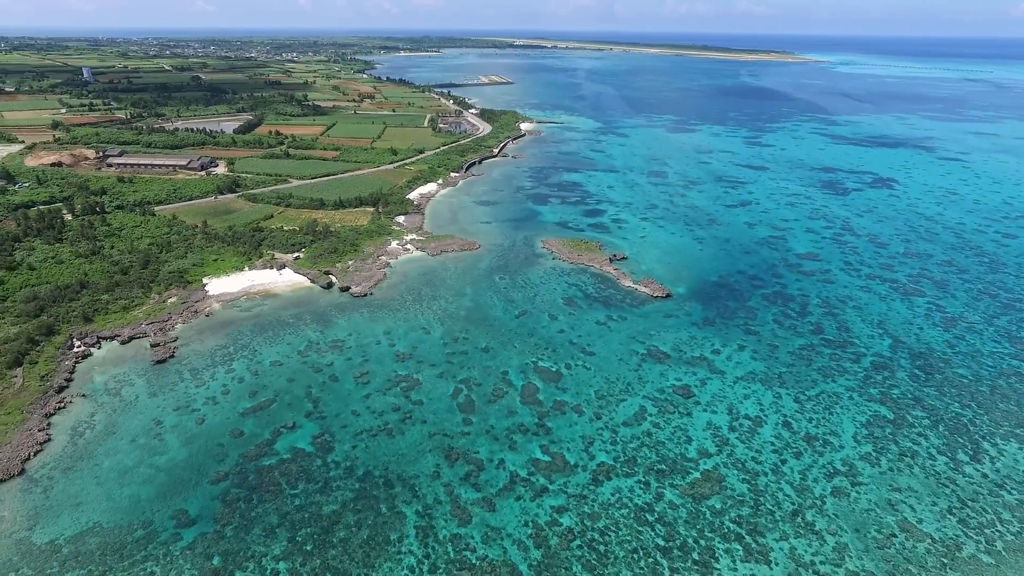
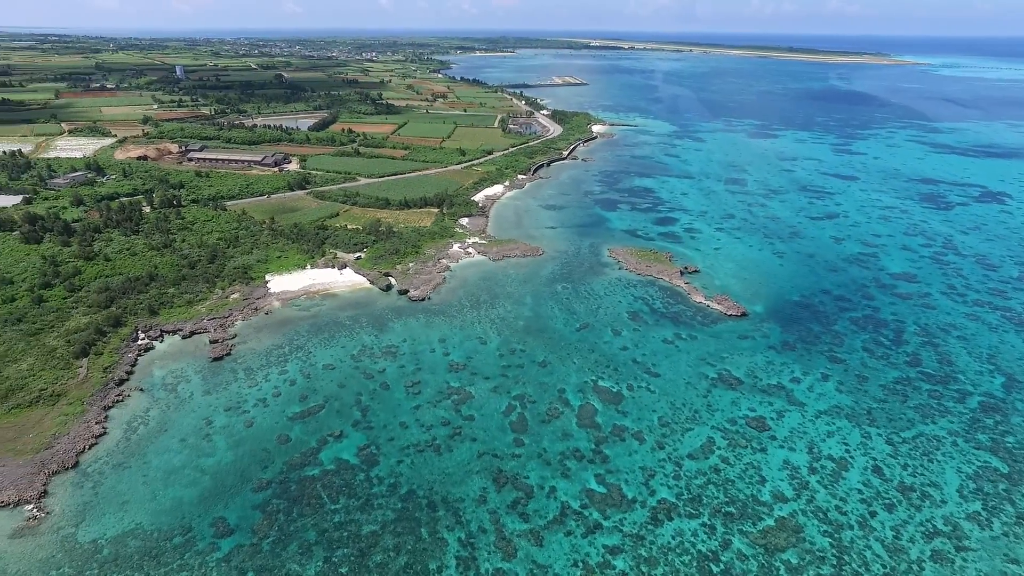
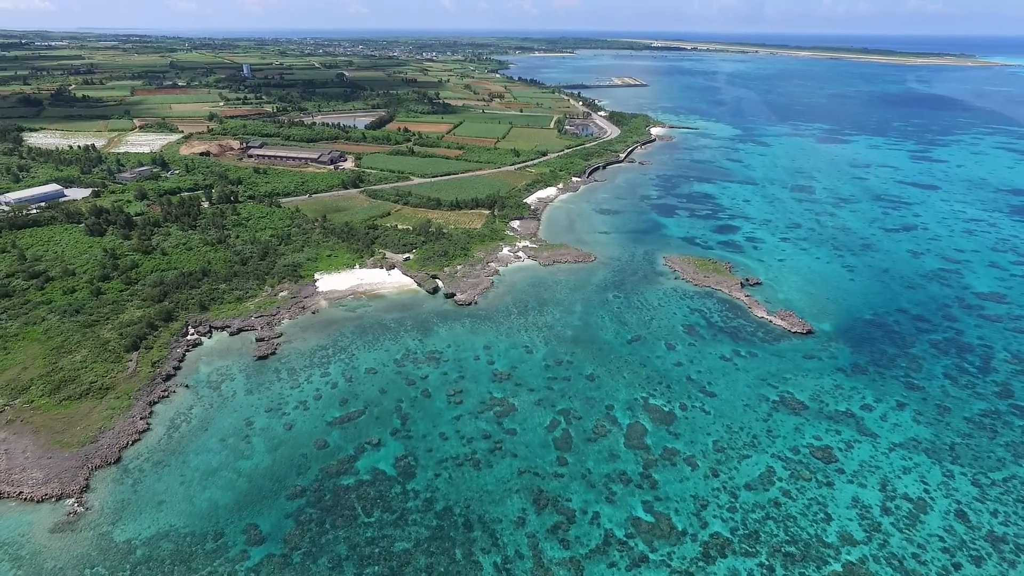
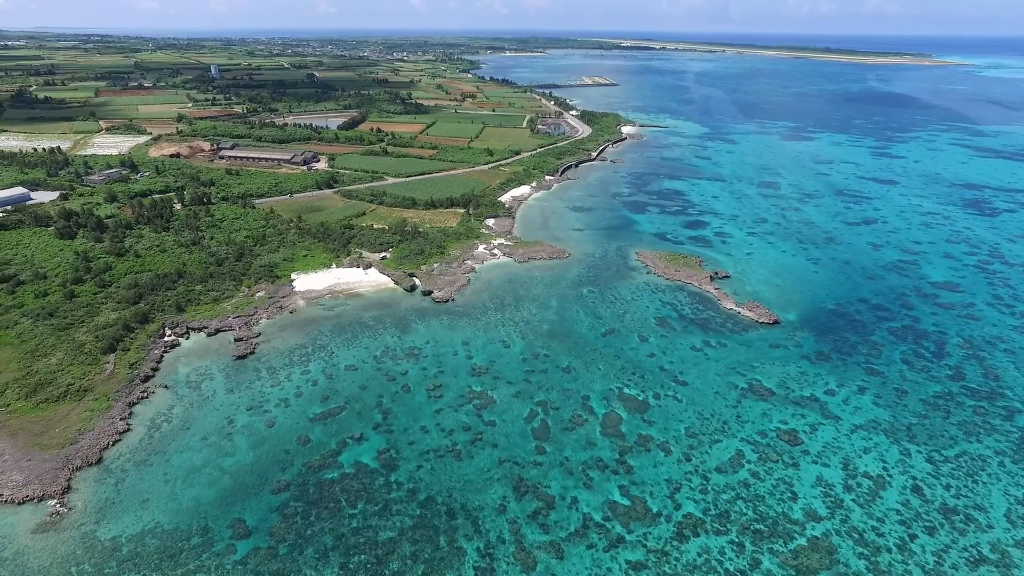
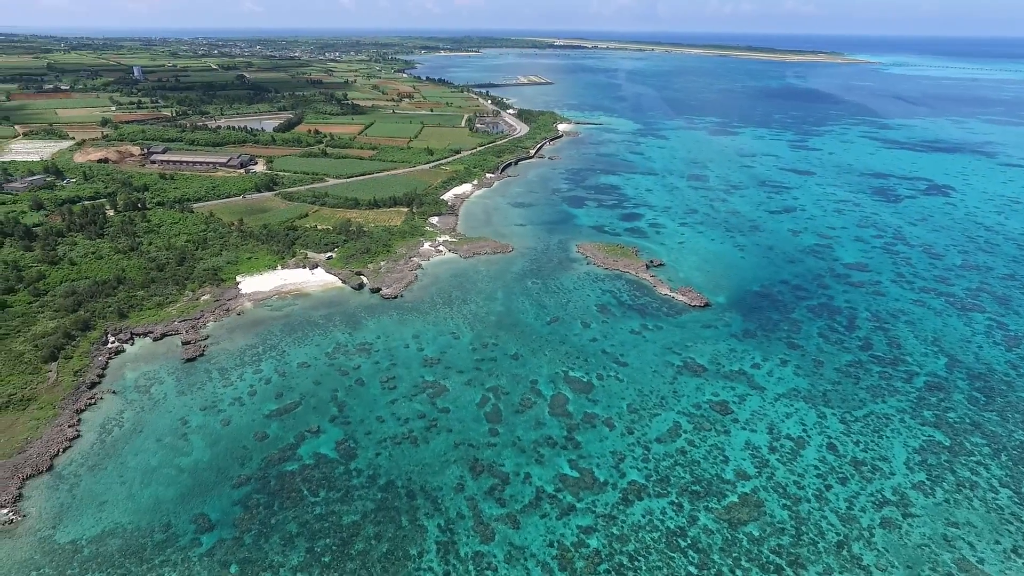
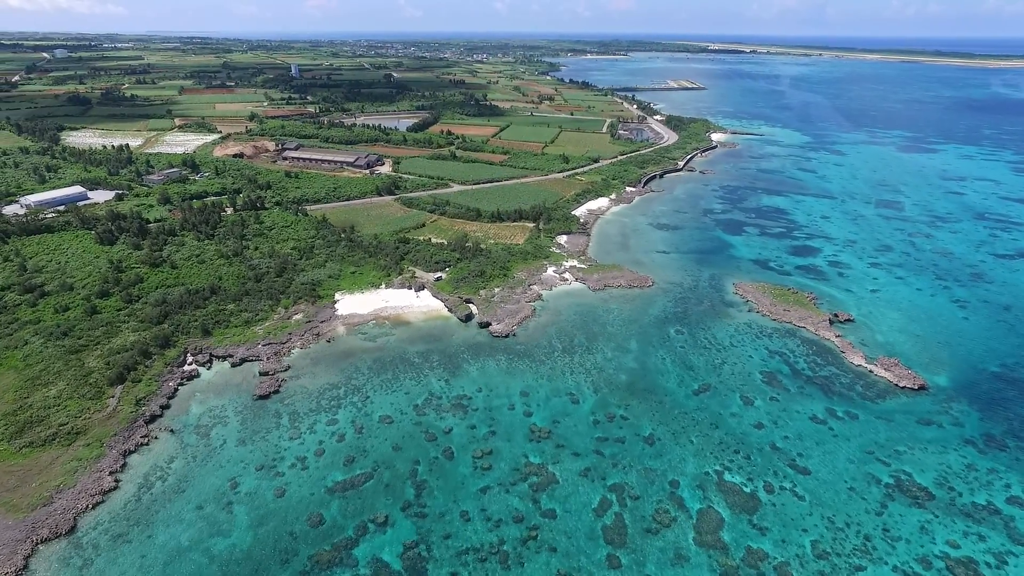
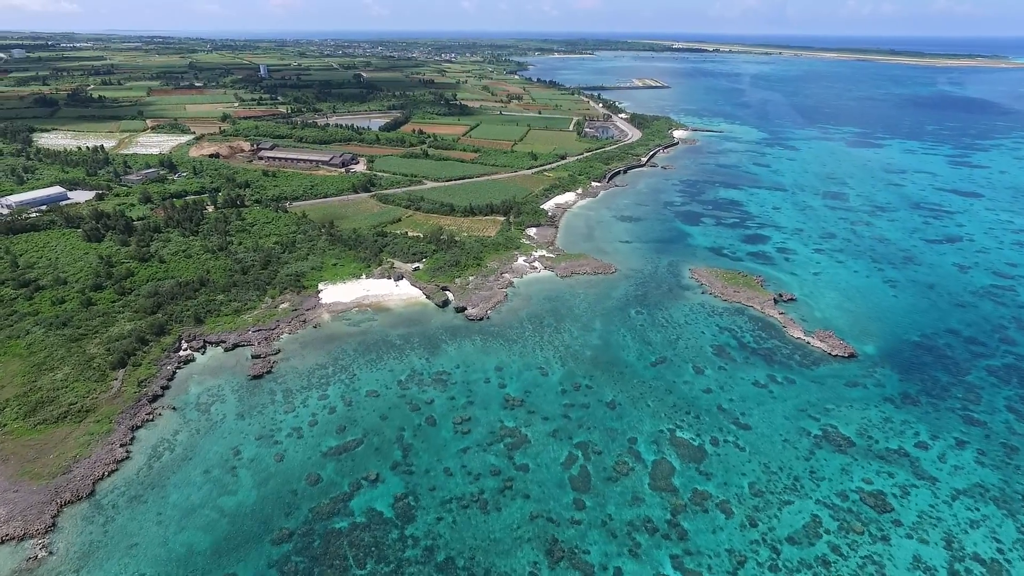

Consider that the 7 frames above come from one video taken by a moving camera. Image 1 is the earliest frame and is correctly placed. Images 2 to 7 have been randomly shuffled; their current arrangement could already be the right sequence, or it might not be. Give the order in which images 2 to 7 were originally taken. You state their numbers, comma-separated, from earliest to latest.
5, 2, 4, 3, 7, 6
